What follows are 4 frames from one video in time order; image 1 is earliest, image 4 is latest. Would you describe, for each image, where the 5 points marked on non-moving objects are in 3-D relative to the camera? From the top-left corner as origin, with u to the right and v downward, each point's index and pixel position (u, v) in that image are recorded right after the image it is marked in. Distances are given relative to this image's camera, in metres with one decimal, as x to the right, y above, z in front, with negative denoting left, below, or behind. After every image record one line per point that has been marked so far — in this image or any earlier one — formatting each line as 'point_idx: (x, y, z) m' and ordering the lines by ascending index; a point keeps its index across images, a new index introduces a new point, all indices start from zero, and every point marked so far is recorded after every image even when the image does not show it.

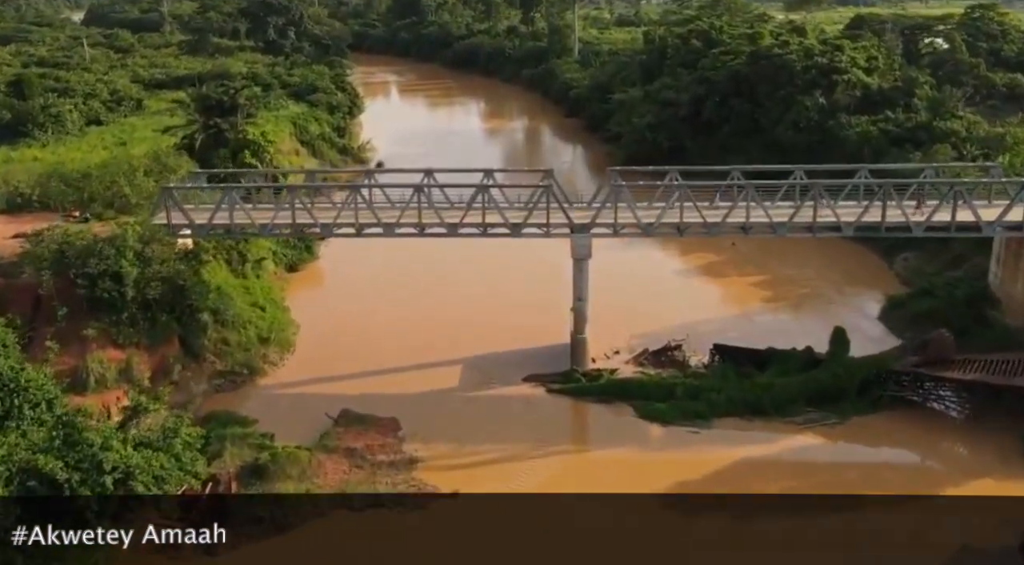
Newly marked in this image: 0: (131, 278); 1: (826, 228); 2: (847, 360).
0: (-6.8, +0.1, +19.8) m
1: (+5.6, +1.0, +19.9) m
2: (+5.8, -1.4, +19.4) m
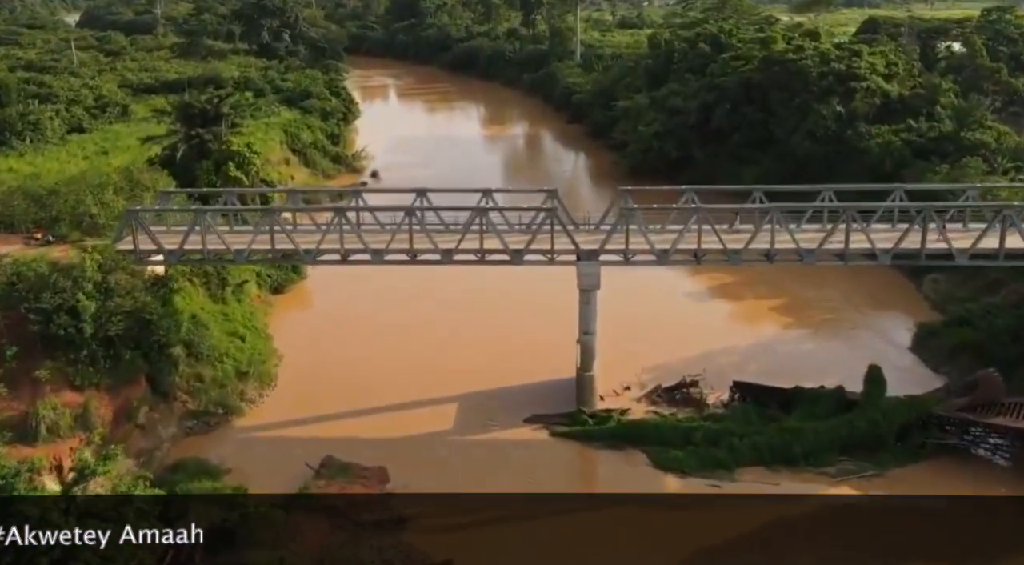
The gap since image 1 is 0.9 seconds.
0: (-6.8, -0.5, +17.9) m
1: (+5.6, +0.4, +18.0) m
2: (+5.8, -1.9, +17.5) m
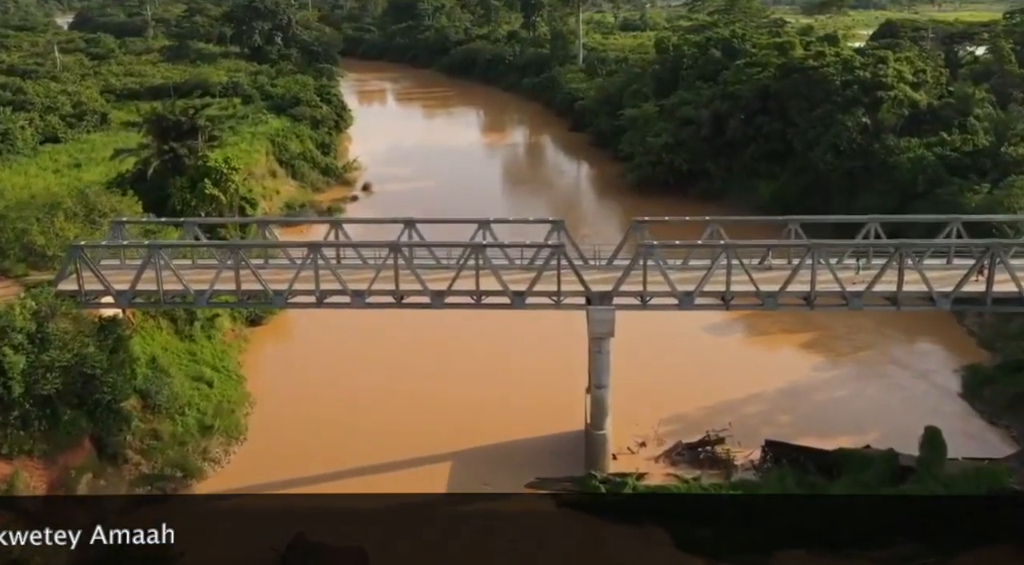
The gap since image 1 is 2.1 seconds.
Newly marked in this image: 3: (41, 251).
0: (-6.8, -1.1, +15.5) m
1: (+5.6, -0.2, +15.6) m
2: (+5.8, -2.6, +15.1) m
3: (-8.1, +0.6, +19.3) m
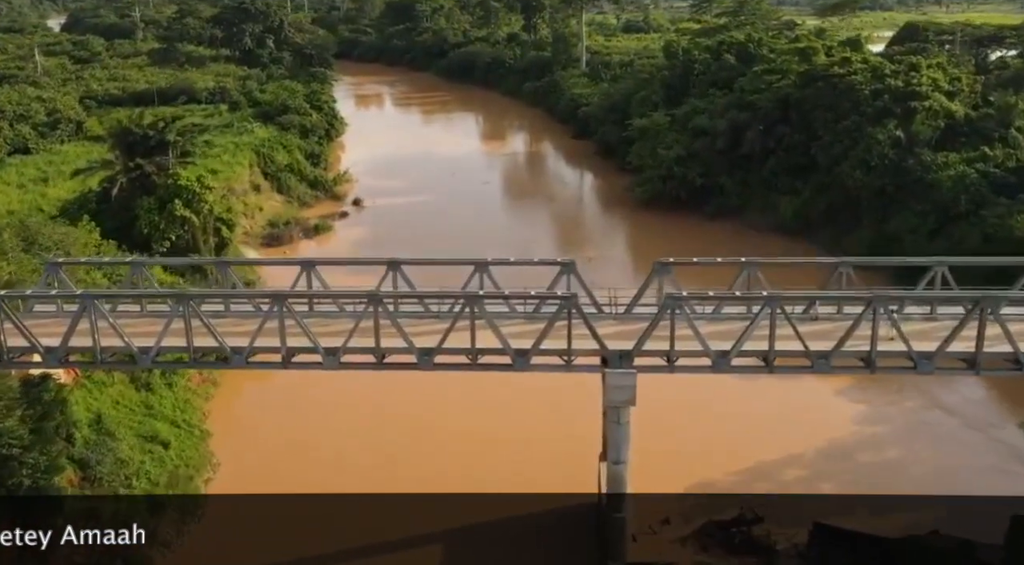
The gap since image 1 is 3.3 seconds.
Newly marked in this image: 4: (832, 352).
0: (-6.8, -1.8, +12.9) m
1: (+5.6, -0.9, +13.0) m
2: (+5.8, -3.3, +12.5) m
3: (-8.1, -0.1, +16.7) m
4: (+3.8, -0.8, +13.2) m
